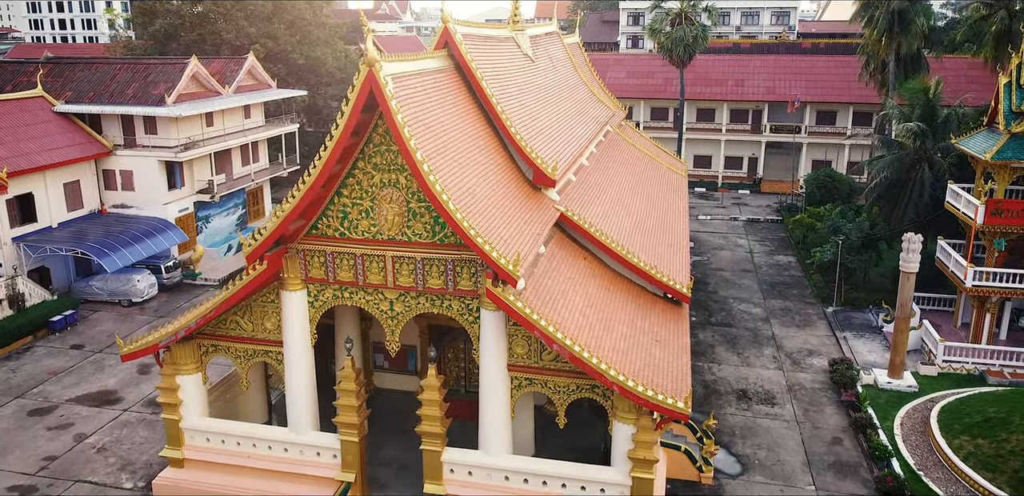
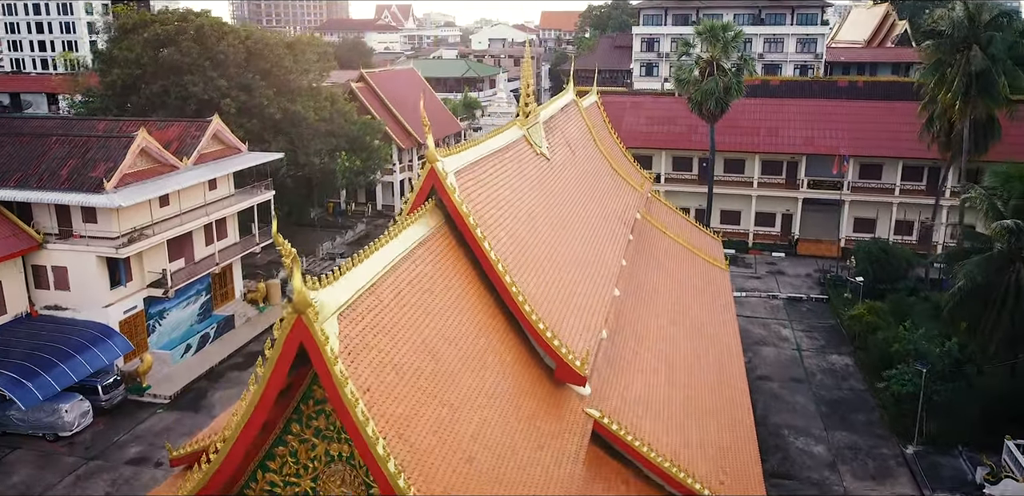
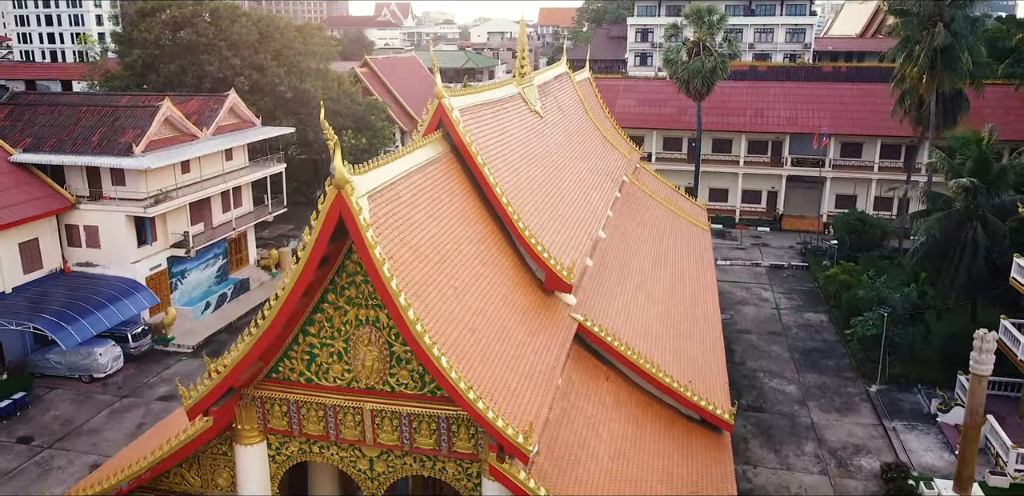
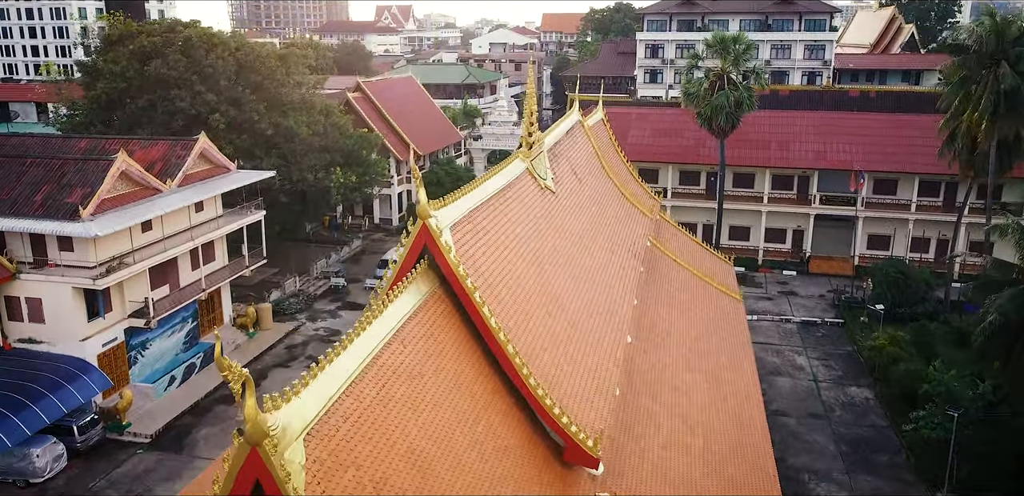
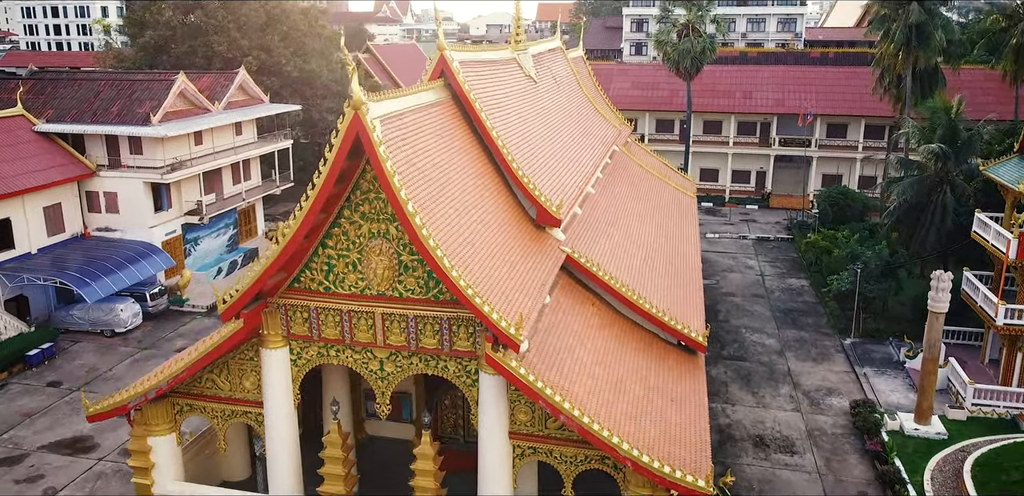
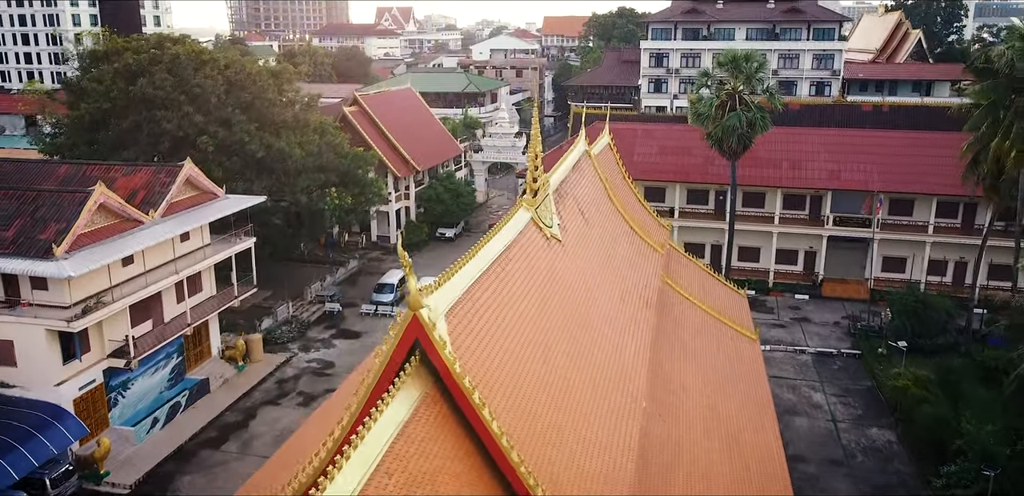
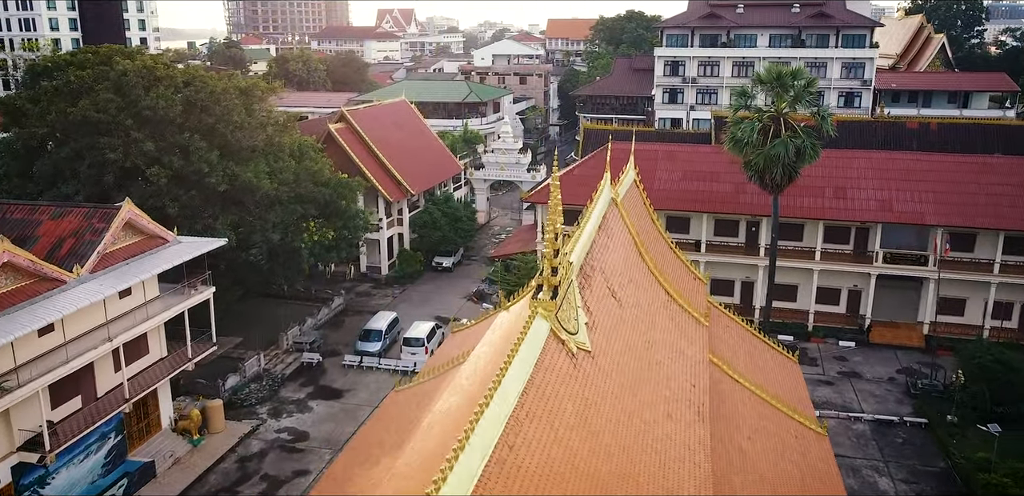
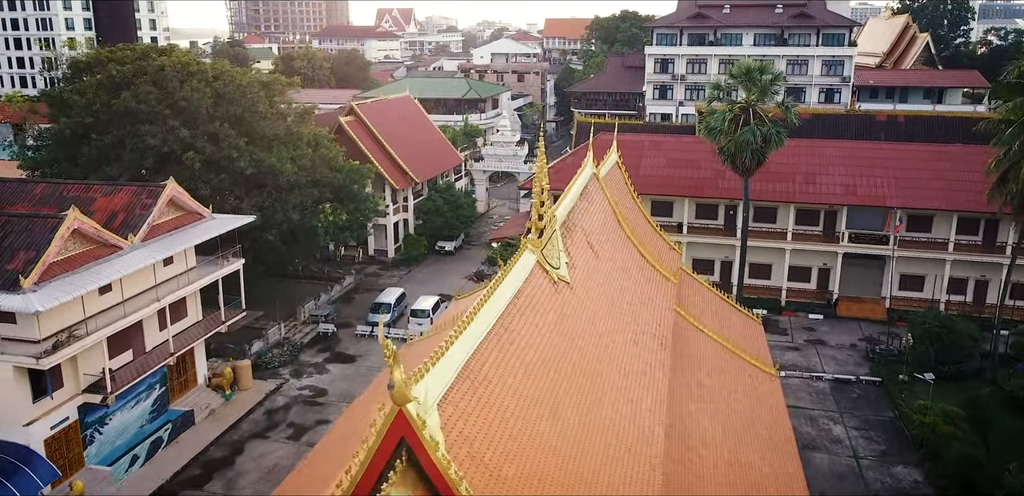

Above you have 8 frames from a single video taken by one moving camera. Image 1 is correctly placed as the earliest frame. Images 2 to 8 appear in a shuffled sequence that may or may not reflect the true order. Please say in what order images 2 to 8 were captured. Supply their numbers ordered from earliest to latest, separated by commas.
5, 3, 2, 4, 6, 8, 7
